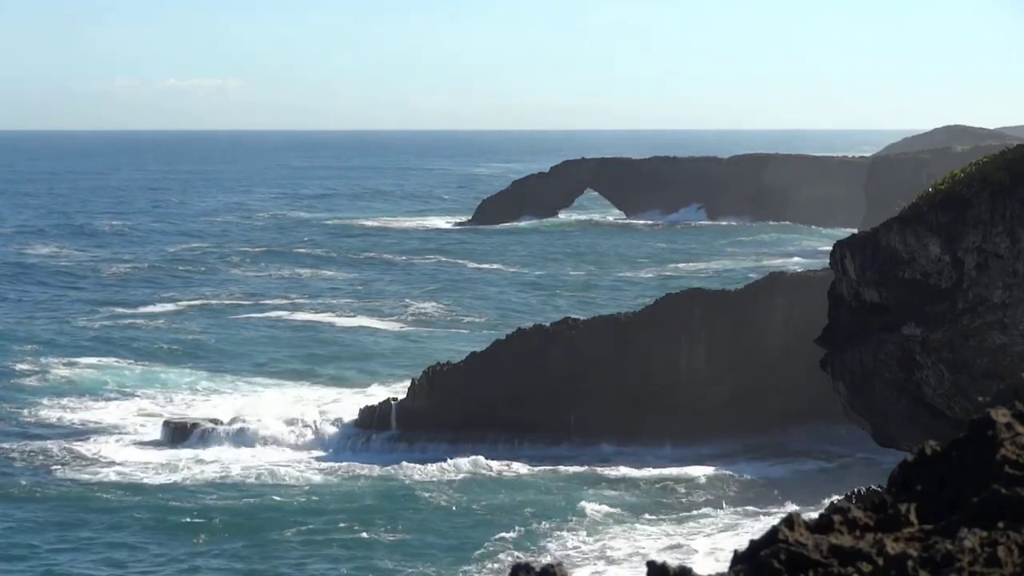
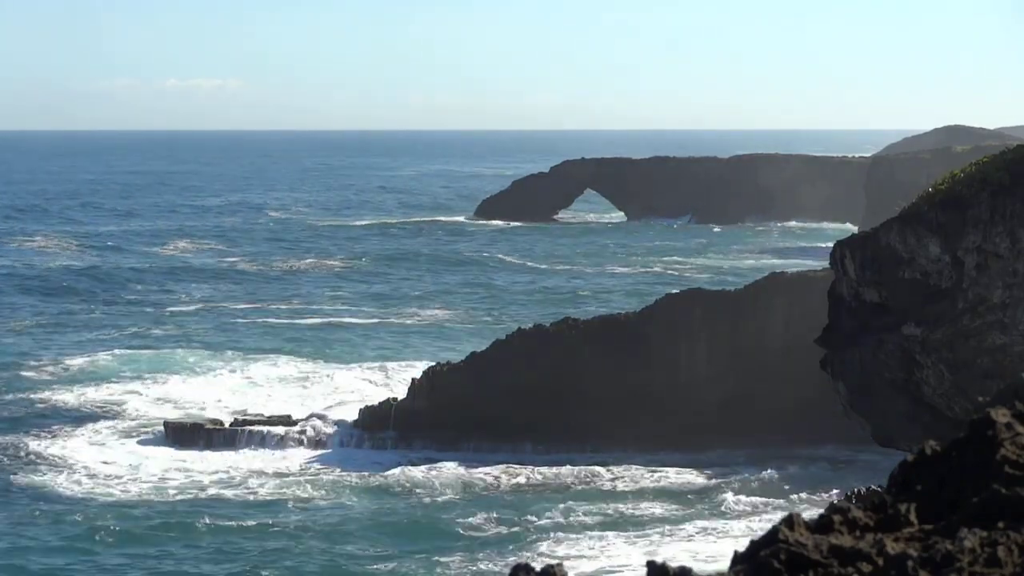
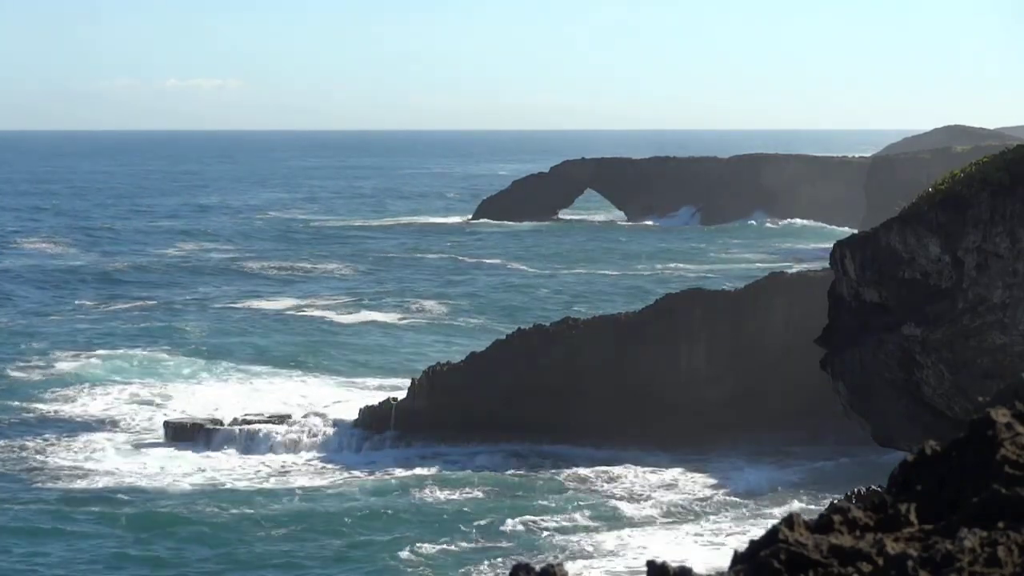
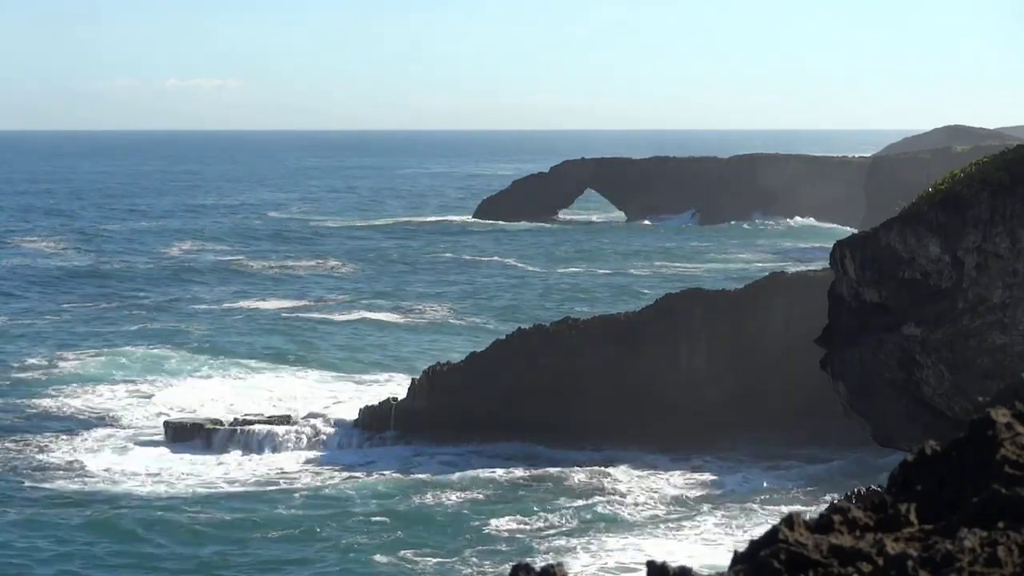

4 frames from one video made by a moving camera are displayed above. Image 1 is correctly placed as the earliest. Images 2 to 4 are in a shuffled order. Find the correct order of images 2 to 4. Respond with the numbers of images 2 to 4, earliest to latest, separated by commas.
3, 4, 2
